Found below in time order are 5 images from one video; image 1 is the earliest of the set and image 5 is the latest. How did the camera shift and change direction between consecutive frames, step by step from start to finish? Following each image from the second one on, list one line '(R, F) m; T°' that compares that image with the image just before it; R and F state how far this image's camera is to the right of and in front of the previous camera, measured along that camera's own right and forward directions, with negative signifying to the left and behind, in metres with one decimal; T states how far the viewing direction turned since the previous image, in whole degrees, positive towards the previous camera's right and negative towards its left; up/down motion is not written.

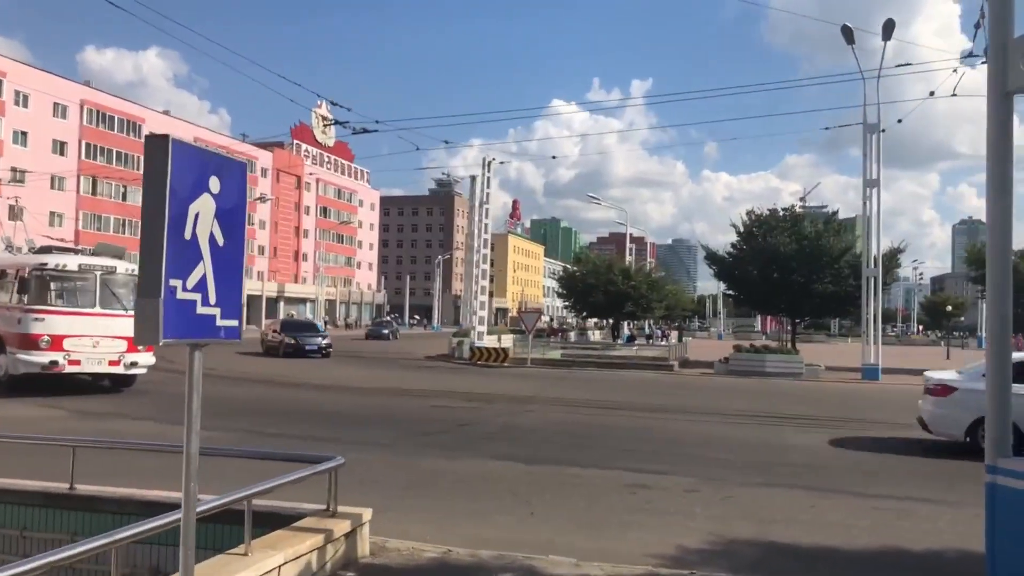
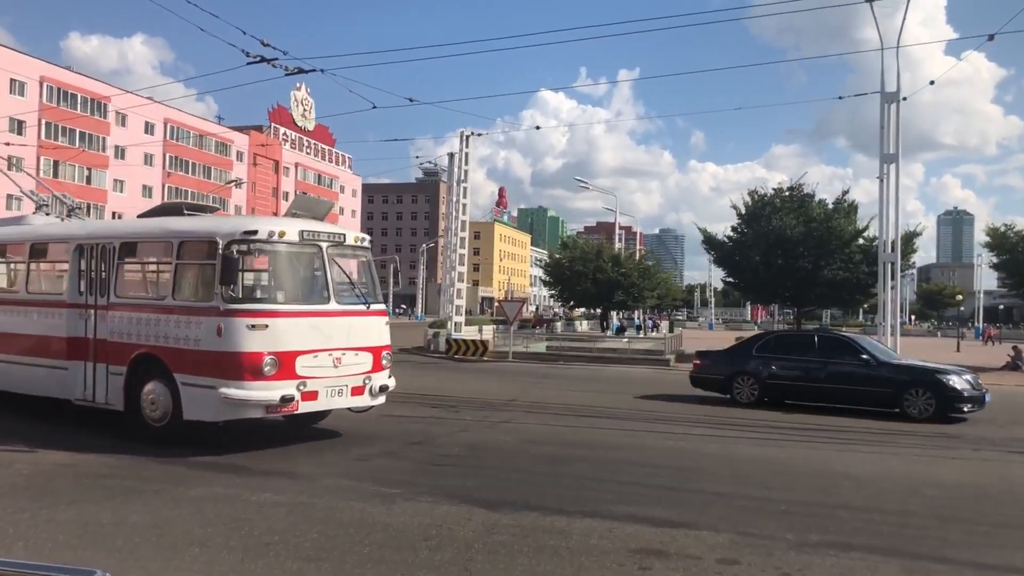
(+0.2, +2.7) m; +1°
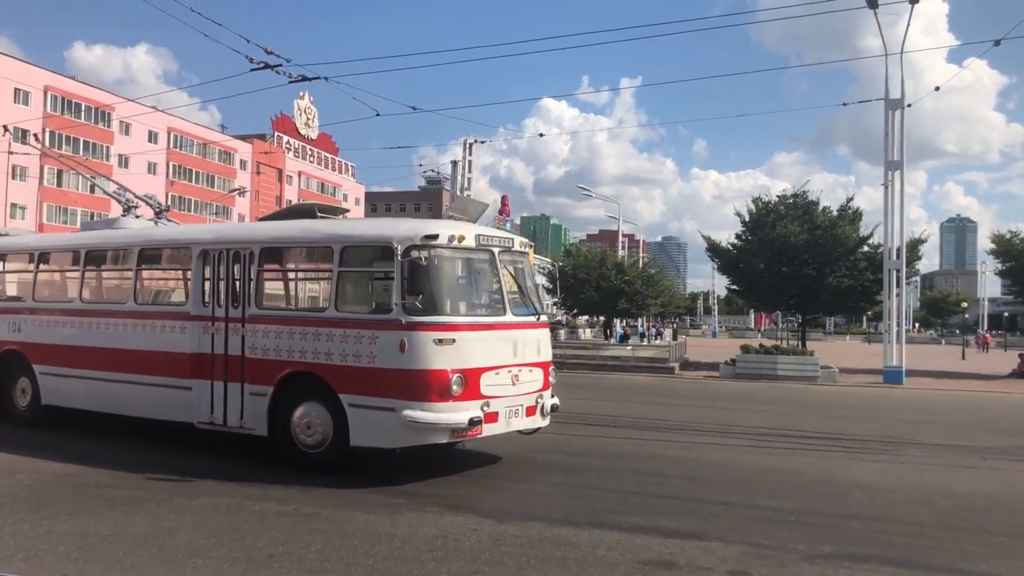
(0.0, +0.1) m; 0°
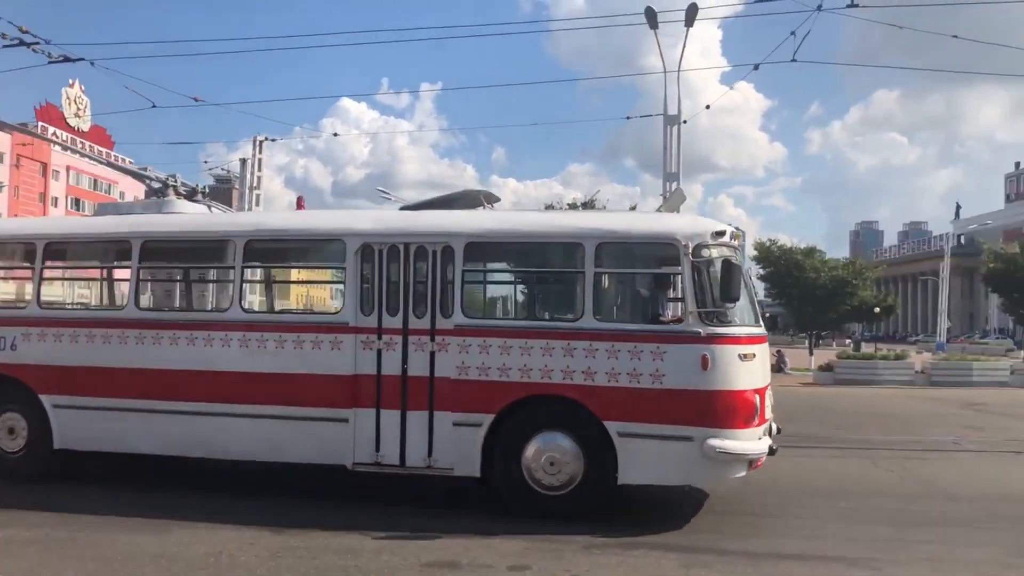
(+0.2, +0.1) m; +14°
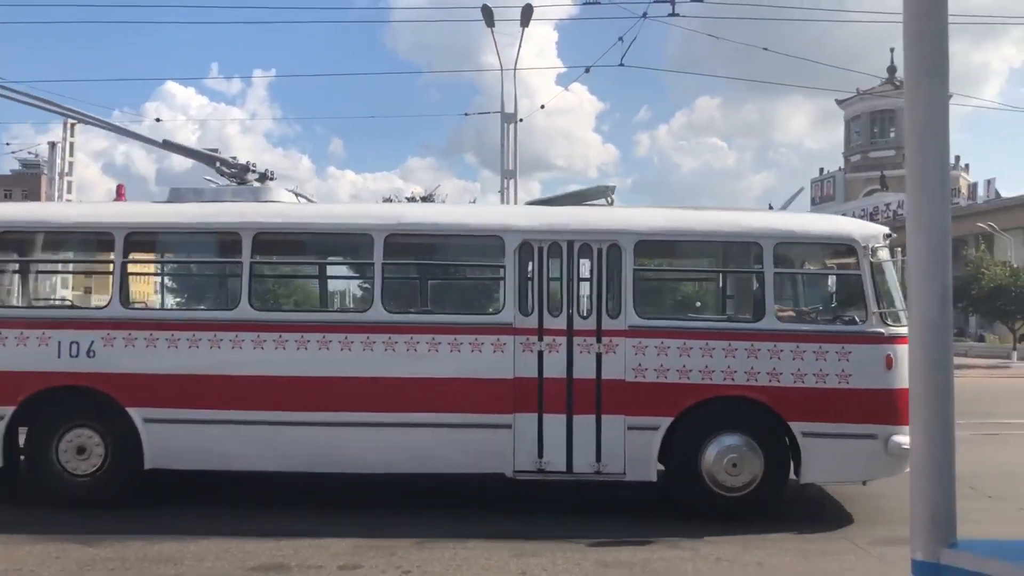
(+0.1, 0.0) m; +11°
